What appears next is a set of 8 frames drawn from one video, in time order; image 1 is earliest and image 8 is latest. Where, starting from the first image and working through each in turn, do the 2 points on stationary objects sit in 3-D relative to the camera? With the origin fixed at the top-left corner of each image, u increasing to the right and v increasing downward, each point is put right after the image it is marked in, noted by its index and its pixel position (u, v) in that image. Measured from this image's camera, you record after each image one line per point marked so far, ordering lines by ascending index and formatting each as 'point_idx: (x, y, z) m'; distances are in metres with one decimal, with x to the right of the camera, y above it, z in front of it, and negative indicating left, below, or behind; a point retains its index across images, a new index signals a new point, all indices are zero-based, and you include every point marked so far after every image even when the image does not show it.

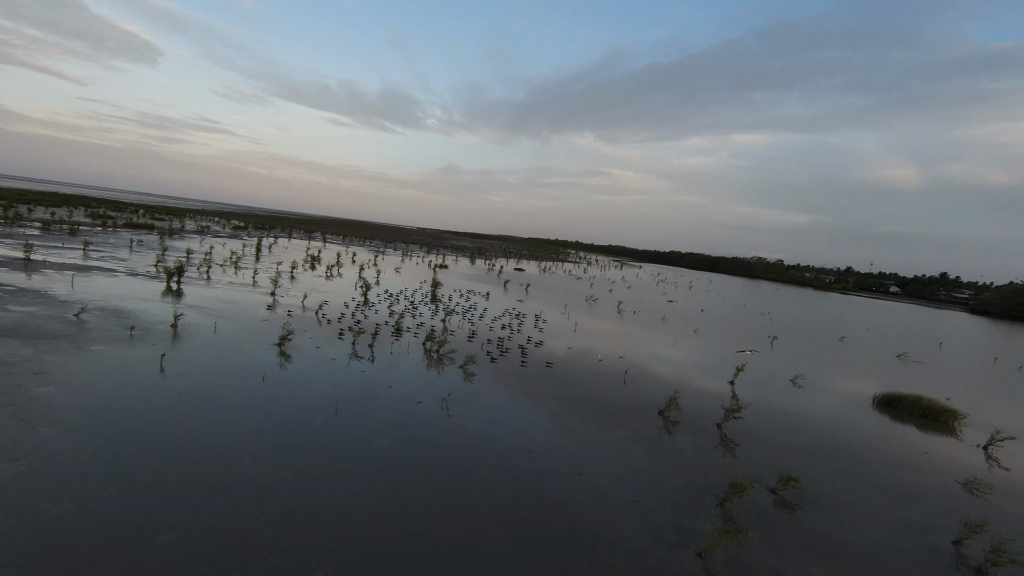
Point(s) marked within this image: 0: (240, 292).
0: (-9.1, -0.2, +17.1) m
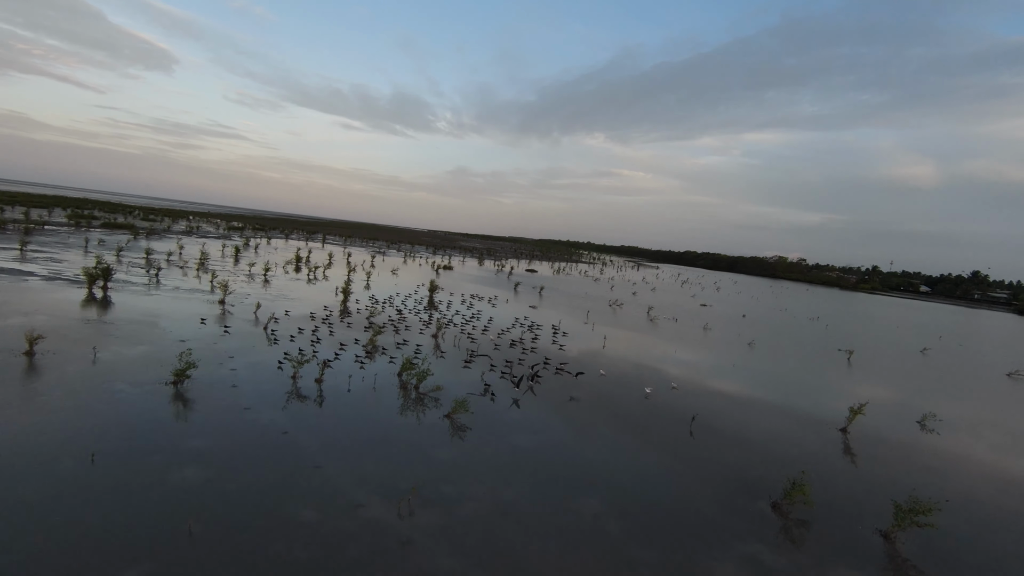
0: (-8.8, -0.4, +13.6) m
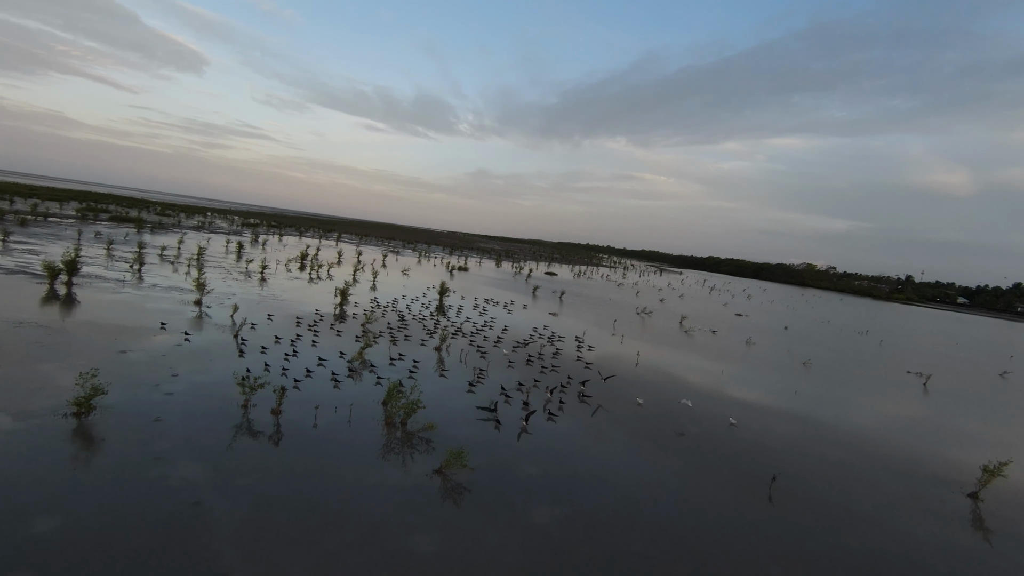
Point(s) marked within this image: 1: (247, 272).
0: (-8.4, -0.3, +12.0) m
1: (-10.0, +0.6, +19.2) m
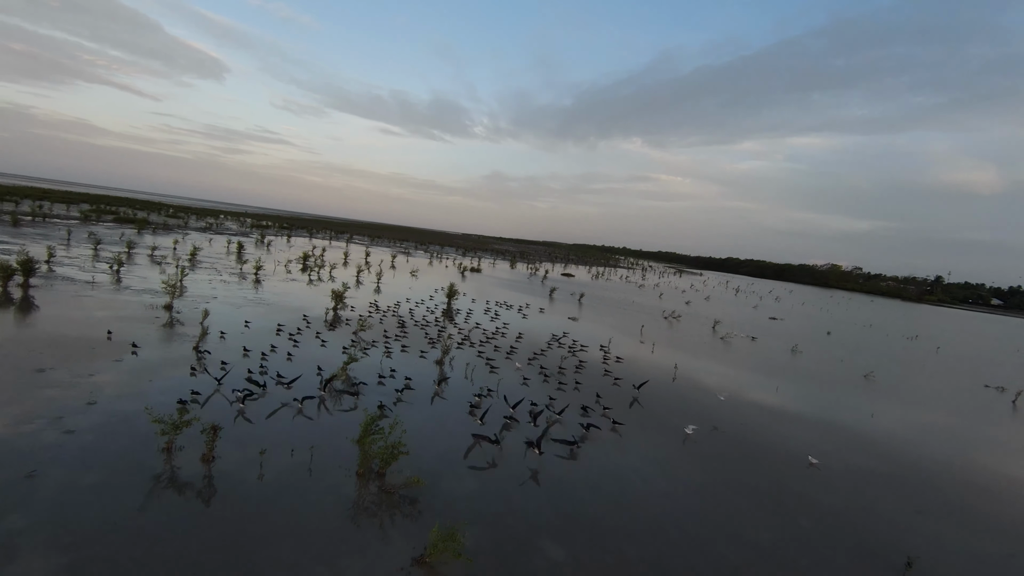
0: (-8.1, -0.4, +10.5) m
1: (-9.4, +0.5, +17.8) m
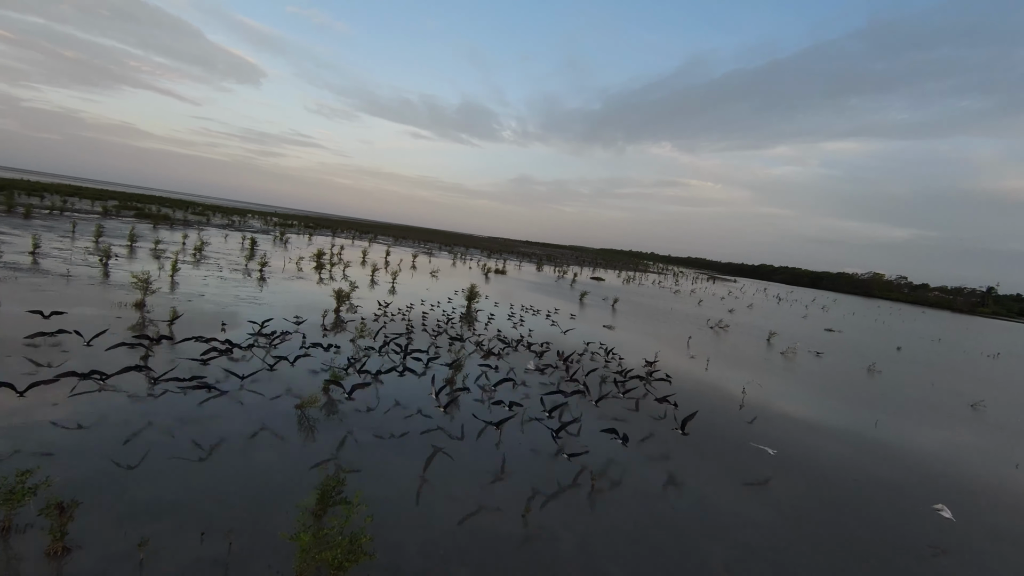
0: (-7.5, -0.3, +9.1) m
1: (-8.5, +0.6, +16.4) m
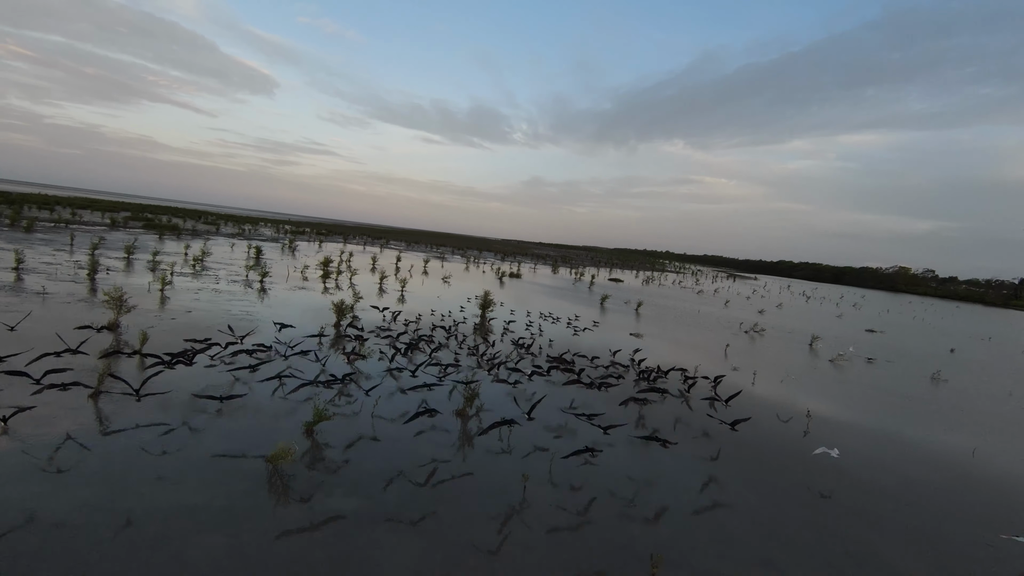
0: (-7.2, -0.6, +8.1) m
1: (-8.1, +0.2, +15.5) m
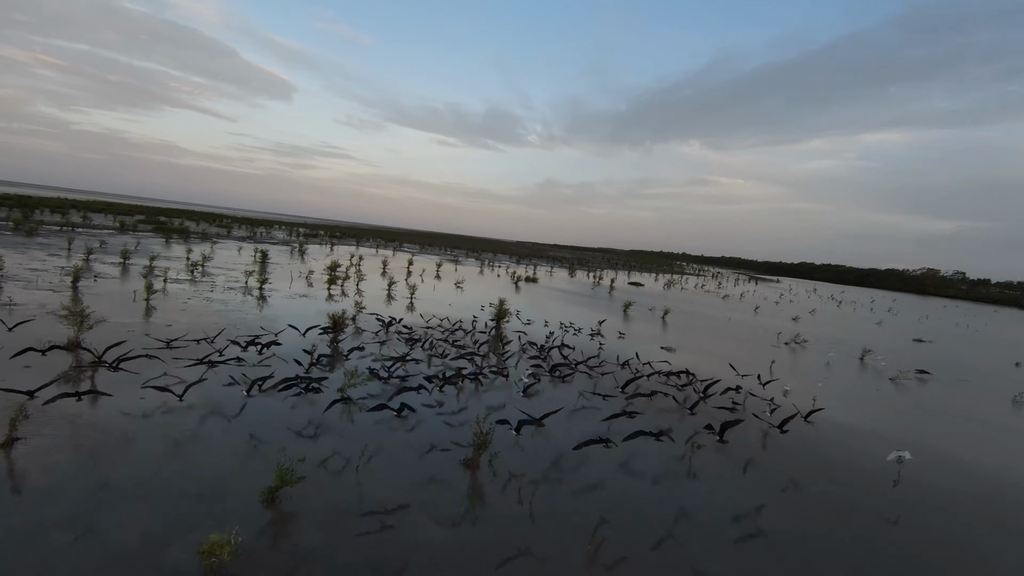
0: (-7.0, -0.8, +7.1) m
1: (-7.6, 0.0, +14.5) m
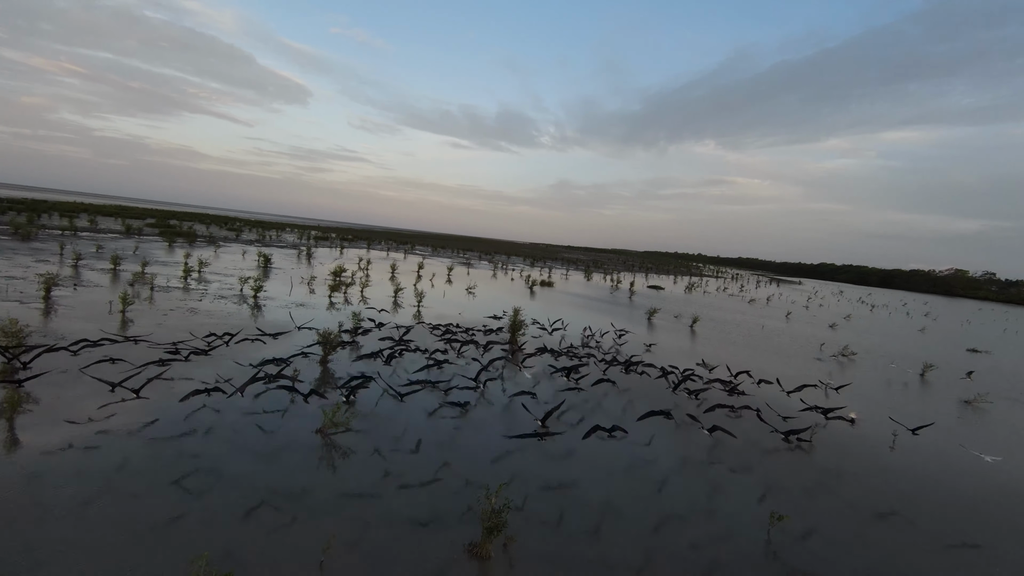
0: (-6.7, -1.0, +6.0) m
1: (-7.2, -0.2, +13.4) m
